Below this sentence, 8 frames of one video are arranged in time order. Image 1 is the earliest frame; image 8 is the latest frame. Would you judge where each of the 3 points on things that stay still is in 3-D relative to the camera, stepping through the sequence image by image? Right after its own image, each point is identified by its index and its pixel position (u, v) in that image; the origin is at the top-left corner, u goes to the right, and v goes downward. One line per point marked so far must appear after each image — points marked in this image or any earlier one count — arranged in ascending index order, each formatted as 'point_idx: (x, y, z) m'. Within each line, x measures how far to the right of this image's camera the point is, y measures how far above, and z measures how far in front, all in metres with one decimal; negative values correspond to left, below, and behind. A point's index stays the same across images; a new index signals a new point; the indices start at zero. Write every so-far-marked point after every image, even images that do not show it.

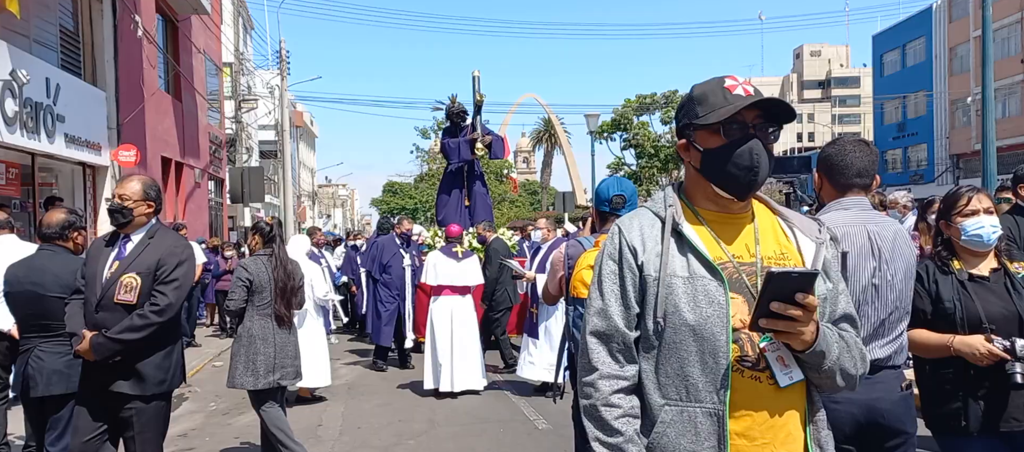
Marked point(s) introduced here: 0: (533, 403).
0: (+0.2, -1.8, +8.6) m
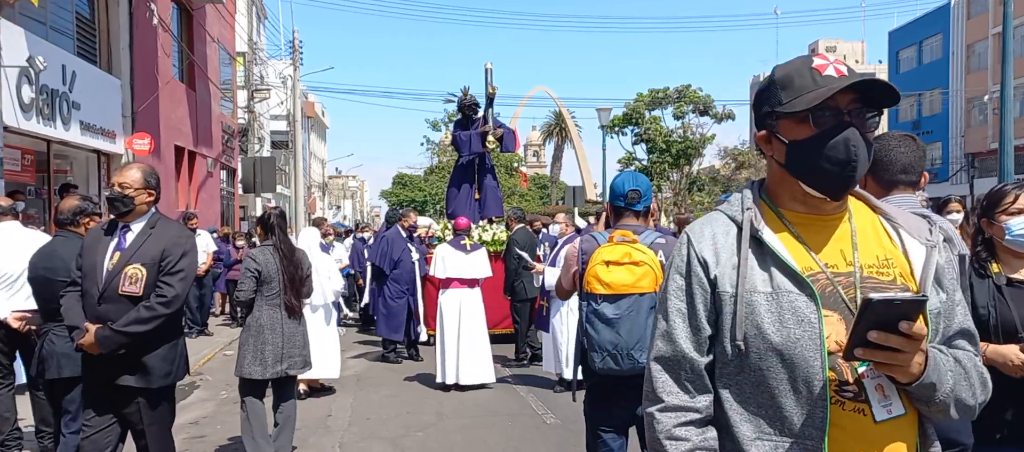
0: (+0.3, -1.7, +8.6) m
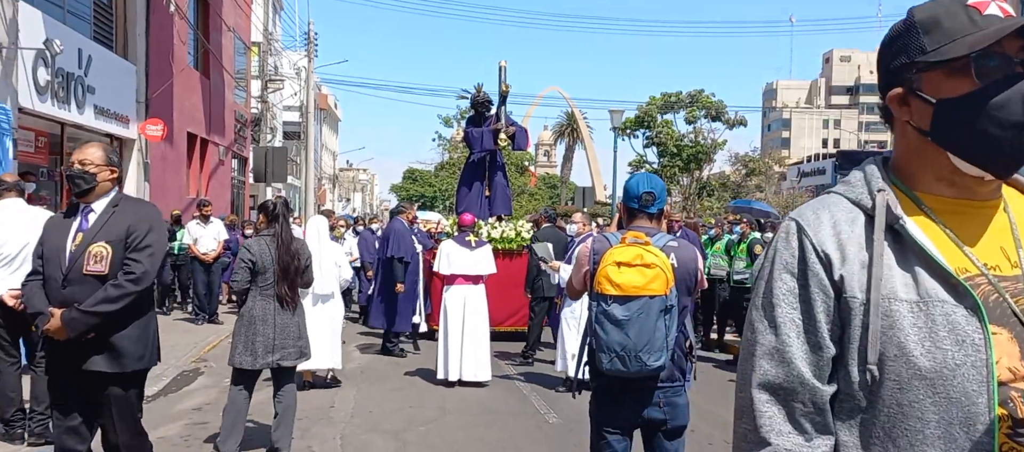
0: (+0.3, -1.7, +8.6) m
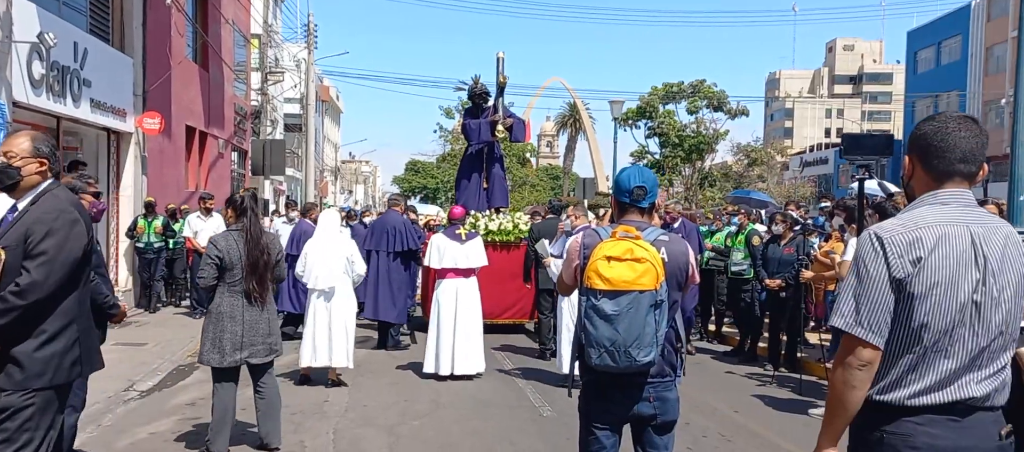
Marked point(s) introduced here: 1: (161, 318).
0: (+0.3, -1.7, +8.6) m
1: (-5.7, -1.5, +13.8) m
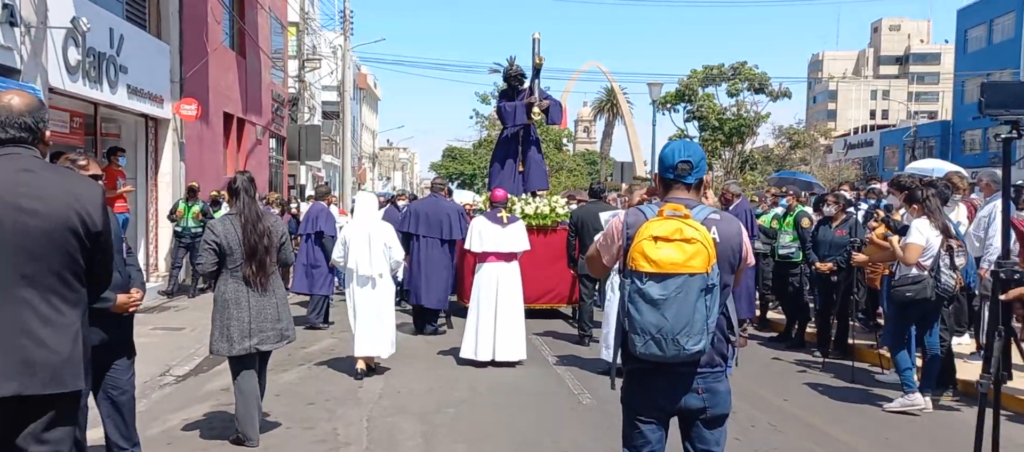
0: (+0.7, -1.5, +8.3) m
1: (-5.1, -1.3, +13.8) m
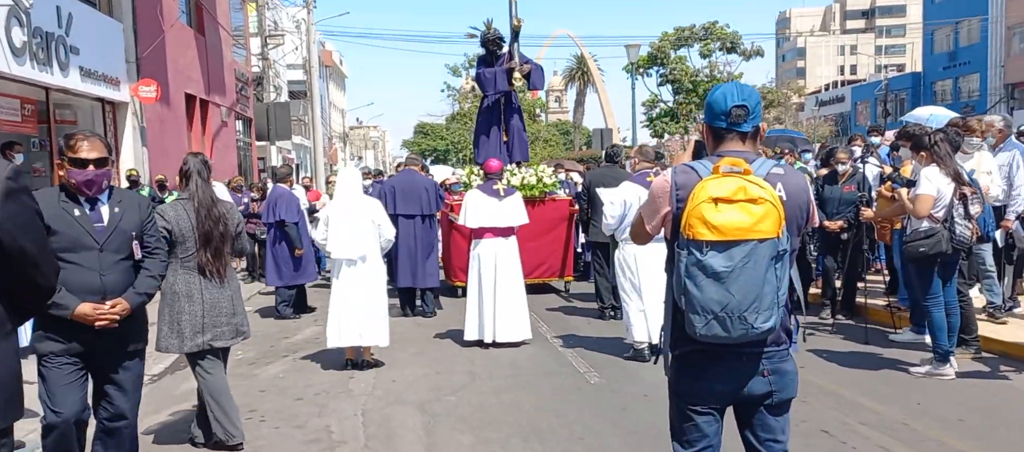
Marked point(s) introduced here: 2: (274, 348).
0: (+0.7, -1.2, +7.8) m
1: (-5.3, -1.1, +13.1) m
2: (-2.5, -1.3, +9.0) m
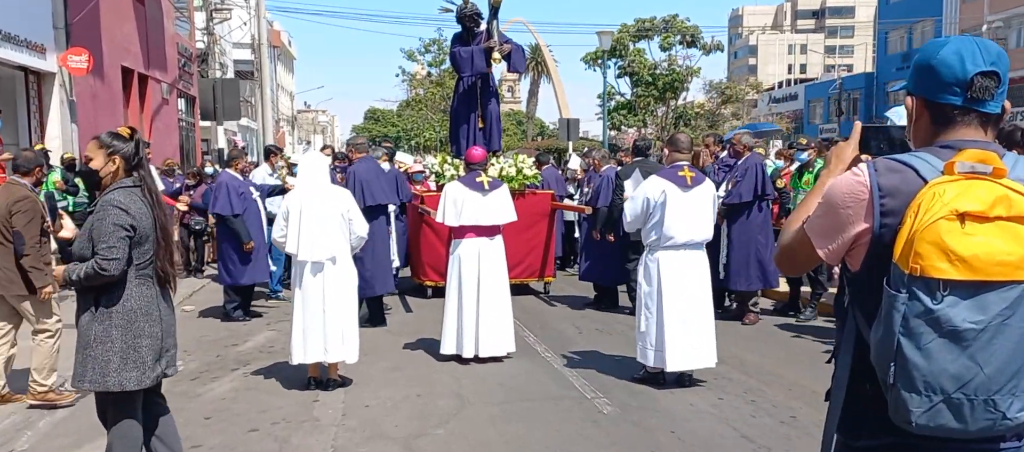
0: (+0.6, -1.2, +6.8) m
1: (-5.6, -0.9, +11.7) m
2: (-2.7, -1.2, +7.7) m
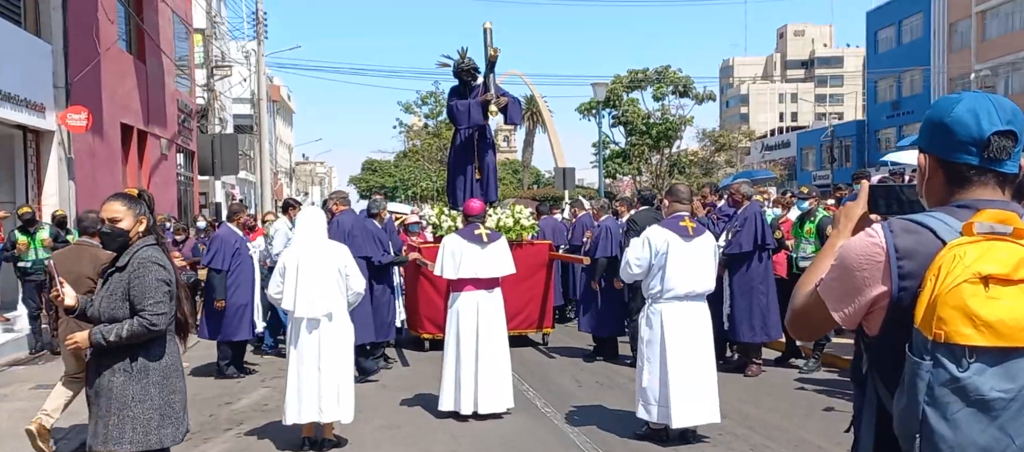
0: (+0.6, -1.6, +6.6) m
1: (-5.7, -1.7, +11.5) m
2: (-2.7, -1.7, +7.6) m
